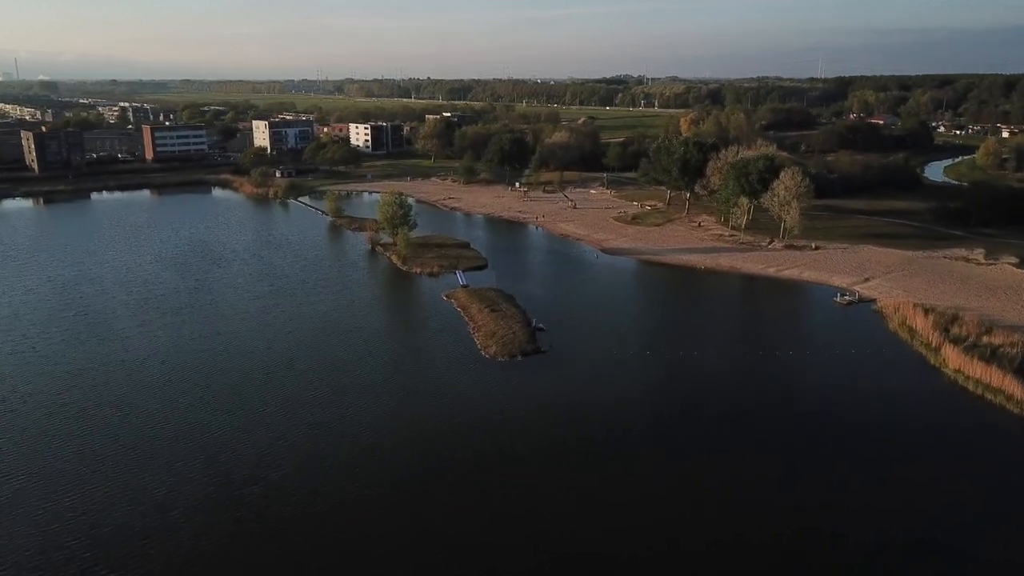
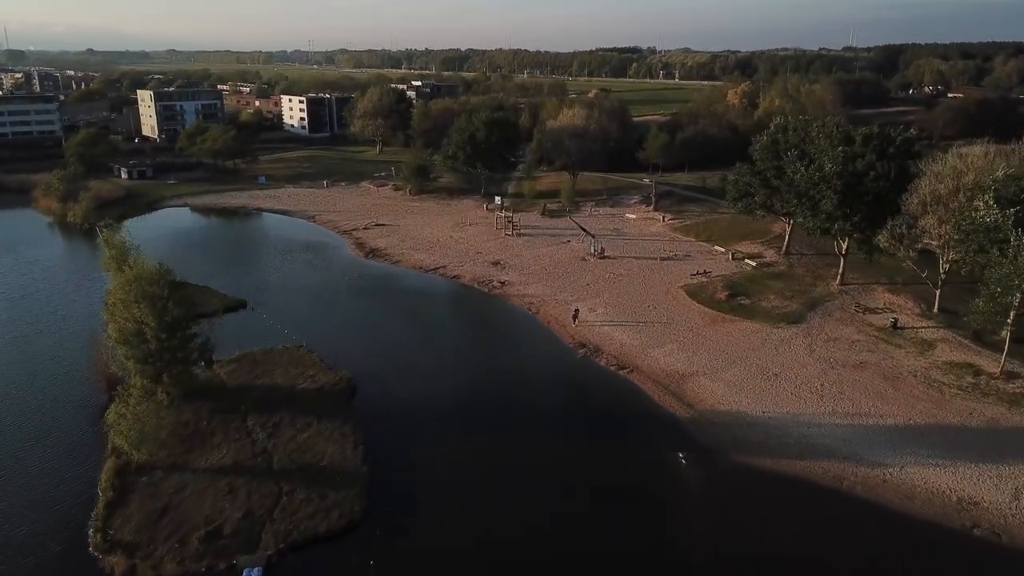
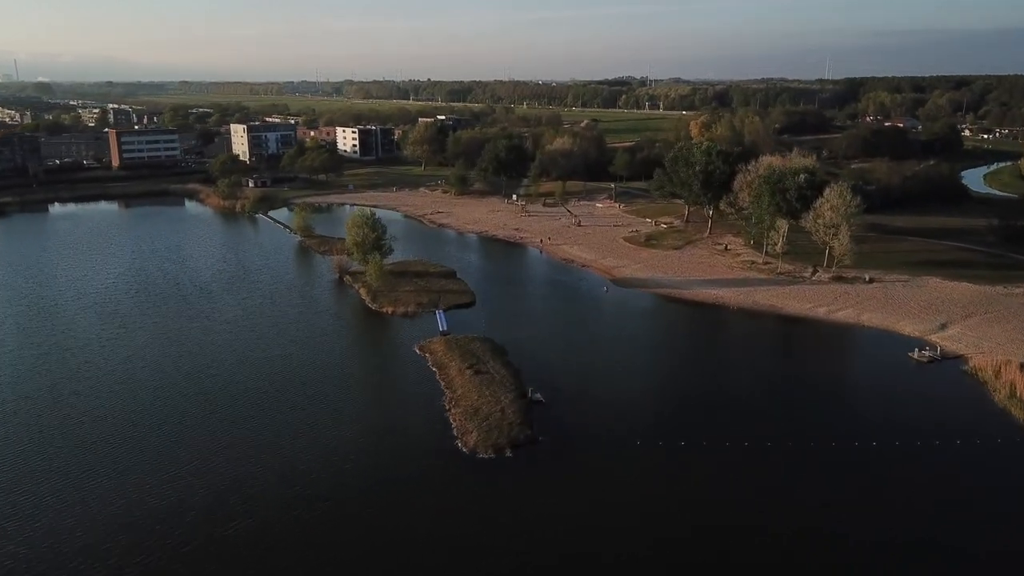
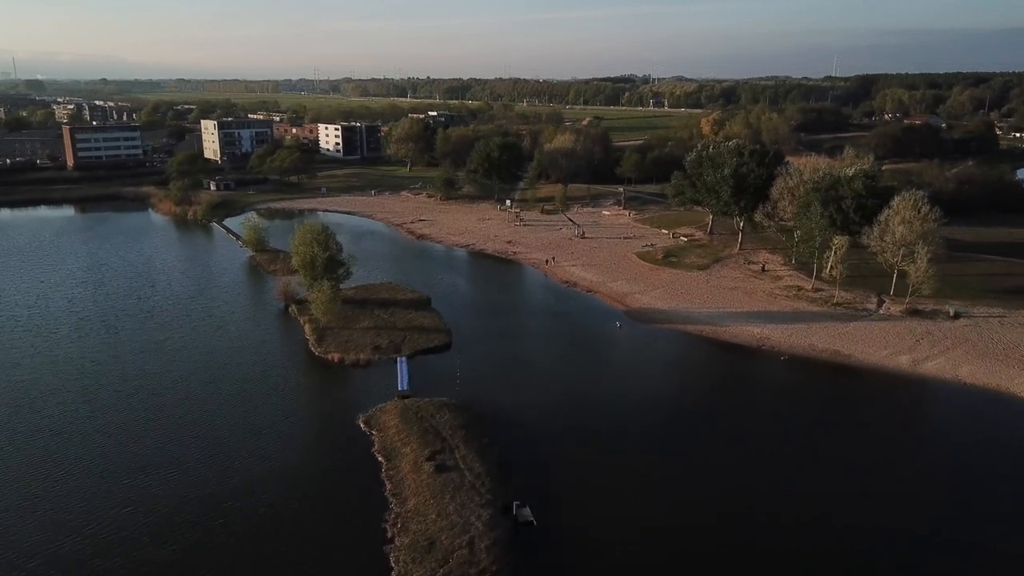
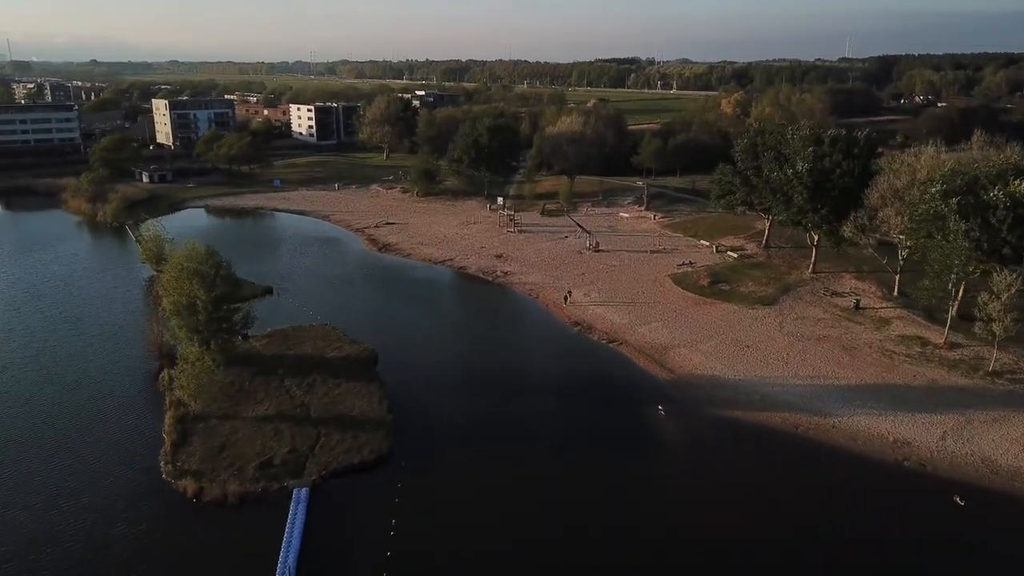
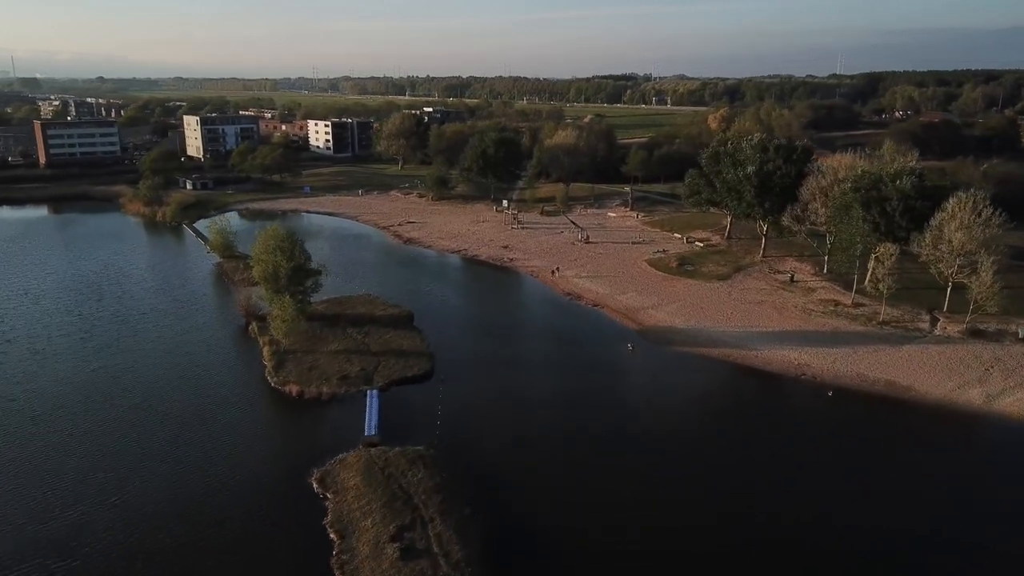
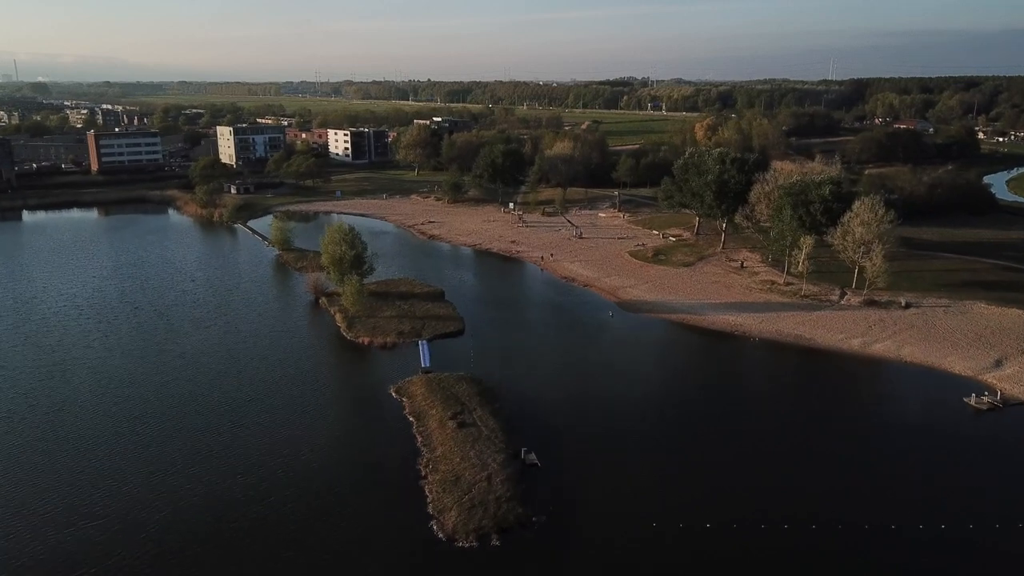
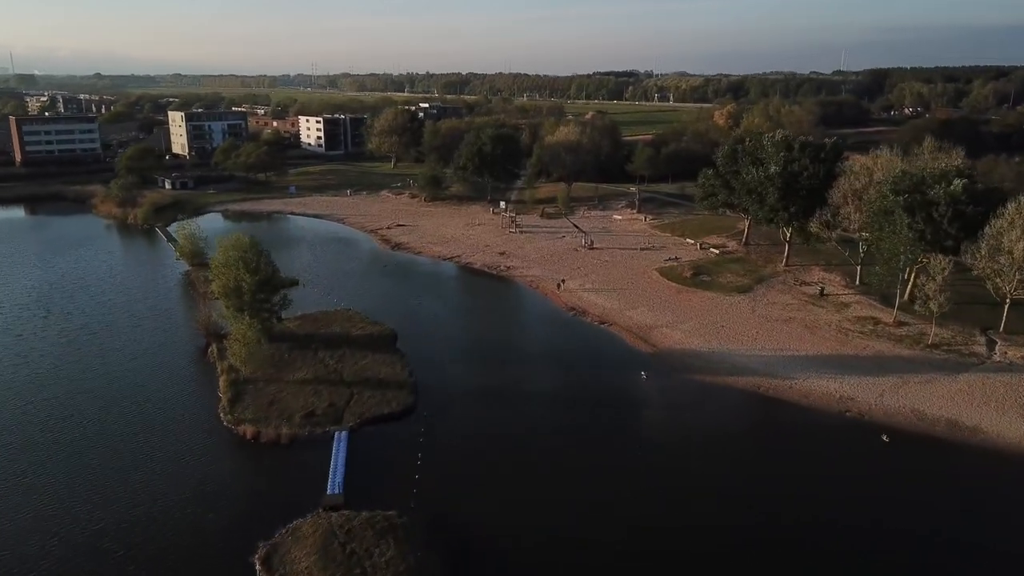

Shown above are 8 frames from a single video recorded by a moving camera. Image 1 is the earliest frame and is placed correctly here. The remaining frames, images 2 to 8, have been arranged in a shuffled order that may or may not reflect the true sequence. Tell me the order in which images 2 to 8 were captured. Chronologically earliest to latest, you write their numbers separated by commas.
3, 7, 4, 6, 8, 5, 2
